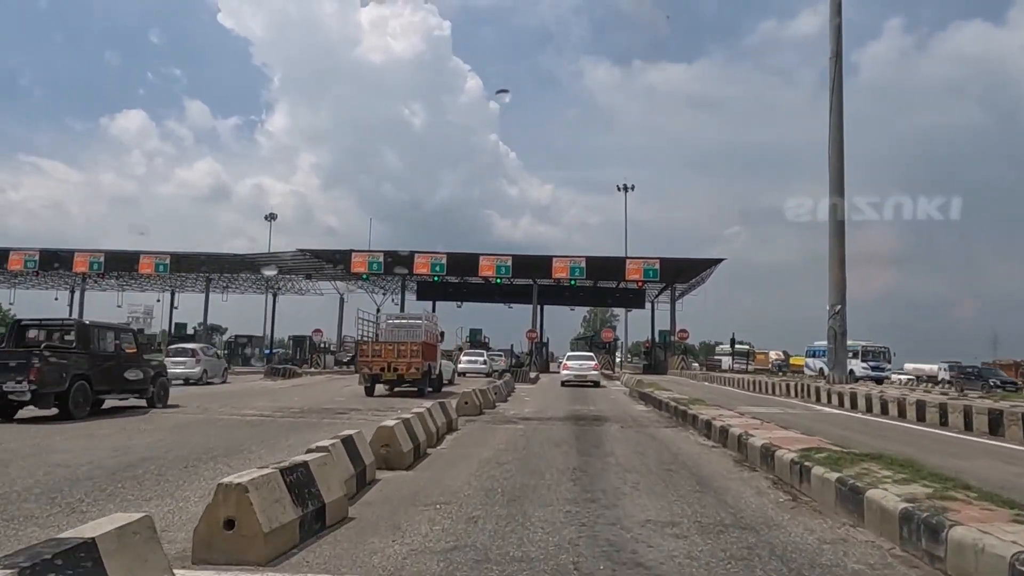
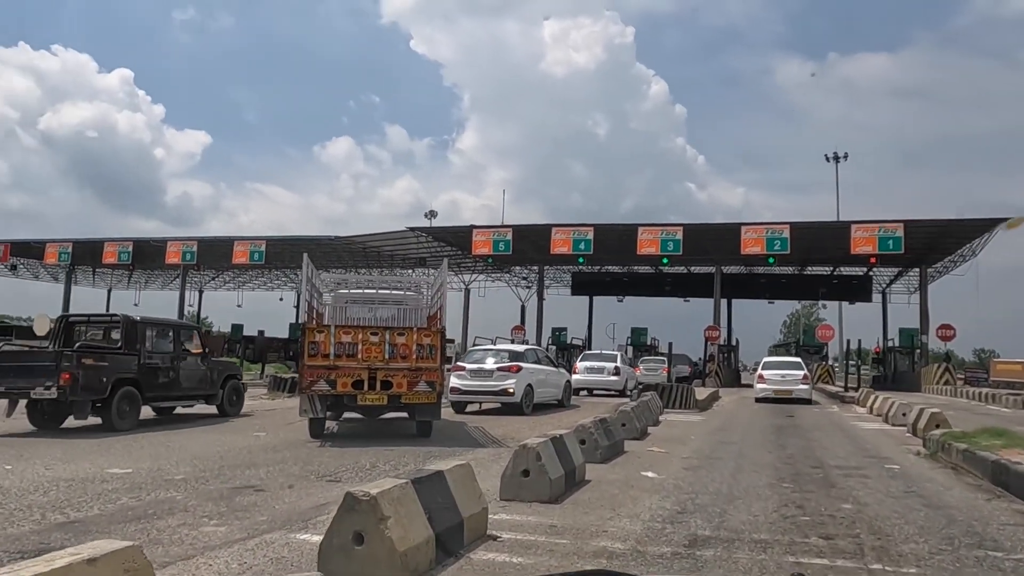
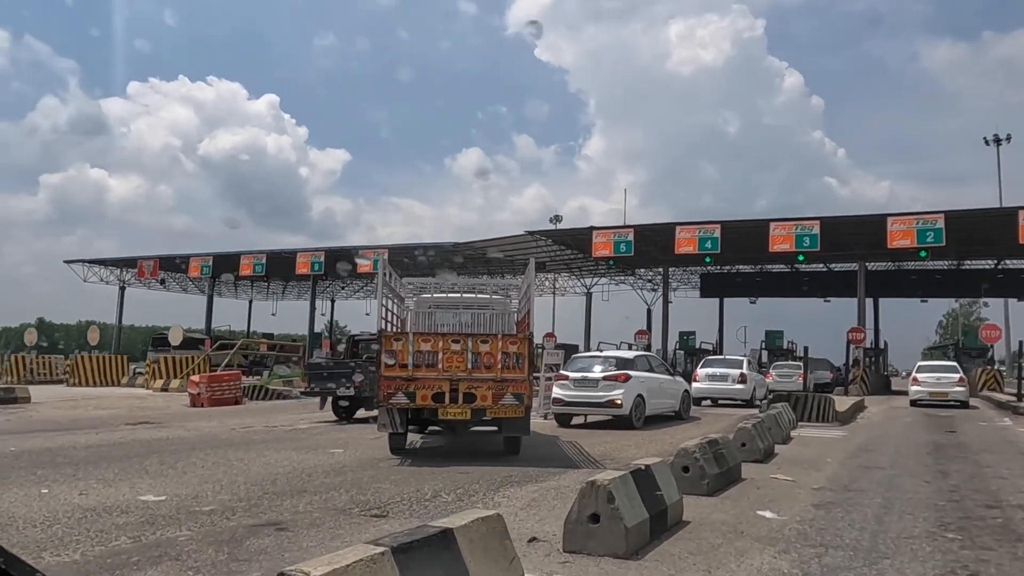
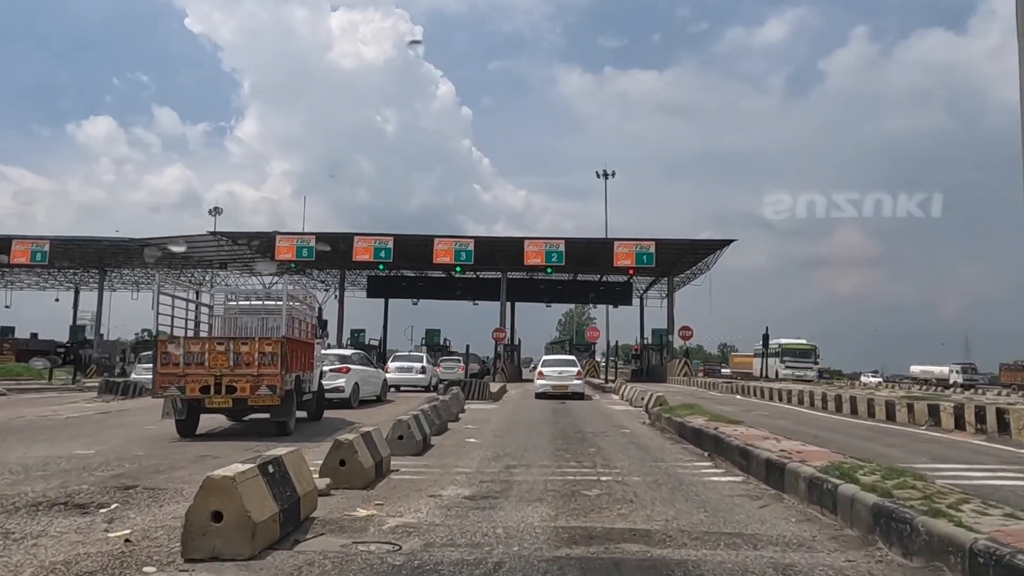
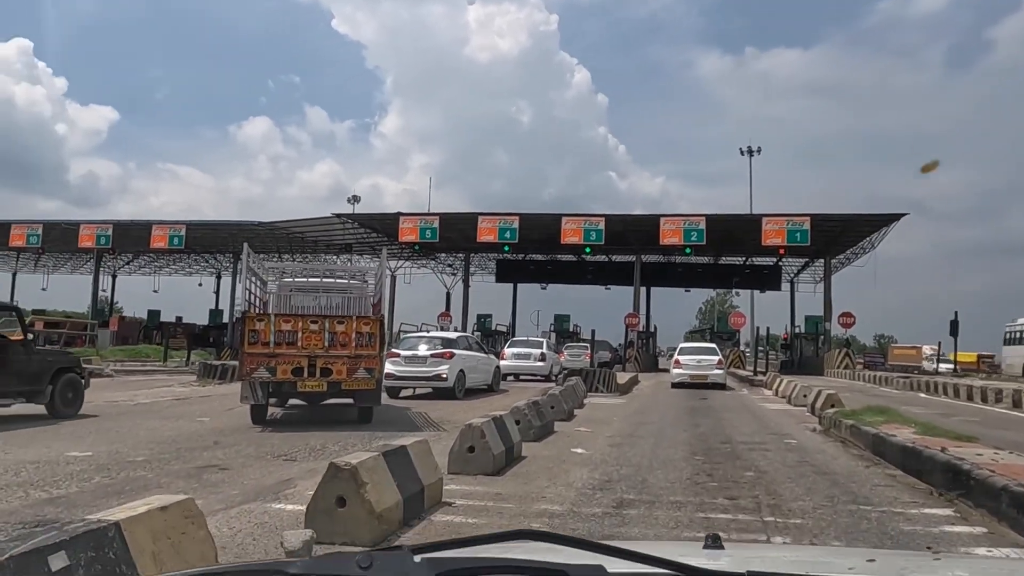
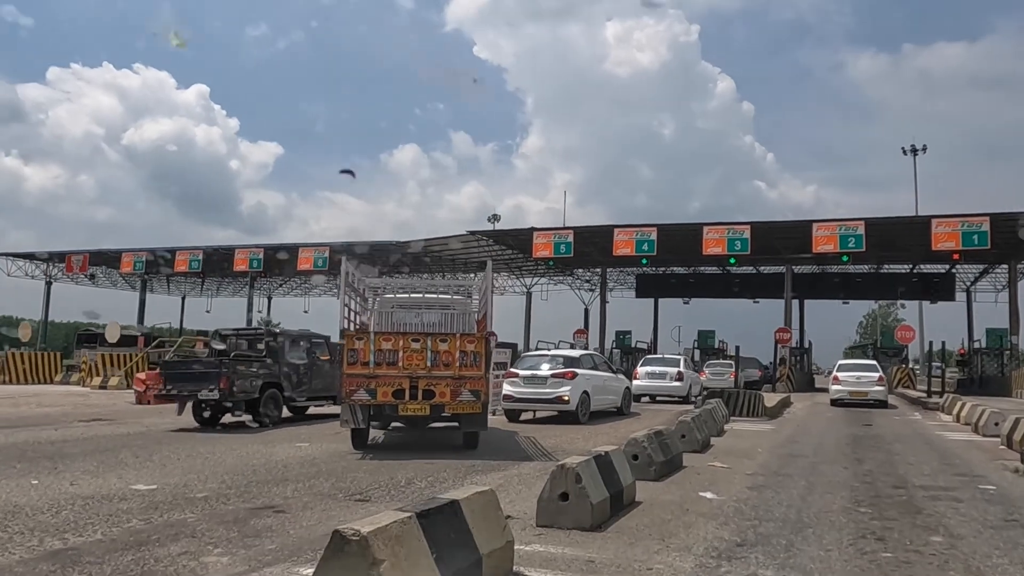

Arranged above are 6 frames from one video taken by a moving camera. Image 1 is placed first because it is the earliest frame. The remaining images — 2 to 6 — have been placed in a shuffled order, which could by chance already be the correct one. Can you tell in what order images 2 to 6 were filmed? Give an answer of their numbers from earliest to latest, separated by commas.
4, 5, 2, 6, 3
